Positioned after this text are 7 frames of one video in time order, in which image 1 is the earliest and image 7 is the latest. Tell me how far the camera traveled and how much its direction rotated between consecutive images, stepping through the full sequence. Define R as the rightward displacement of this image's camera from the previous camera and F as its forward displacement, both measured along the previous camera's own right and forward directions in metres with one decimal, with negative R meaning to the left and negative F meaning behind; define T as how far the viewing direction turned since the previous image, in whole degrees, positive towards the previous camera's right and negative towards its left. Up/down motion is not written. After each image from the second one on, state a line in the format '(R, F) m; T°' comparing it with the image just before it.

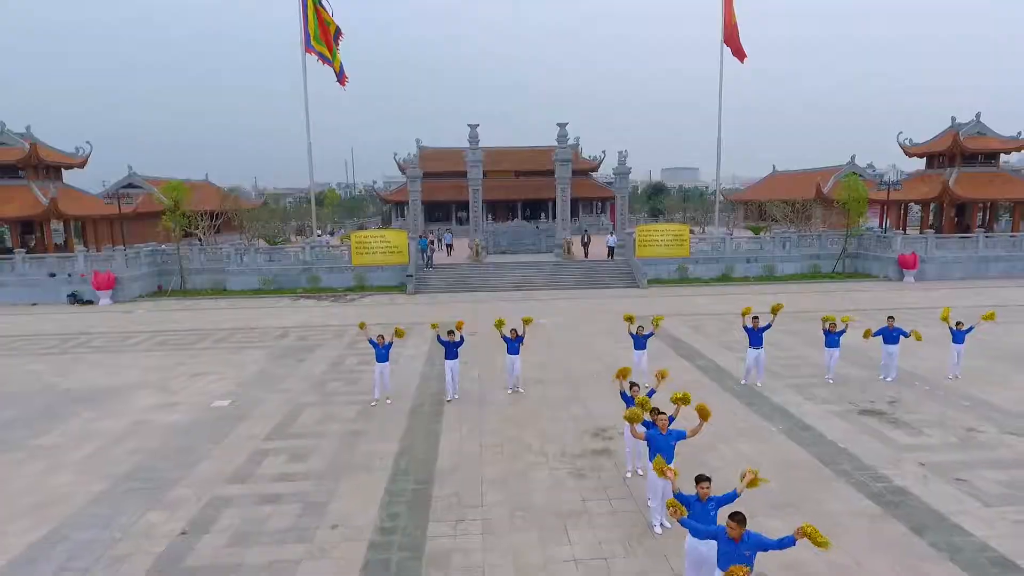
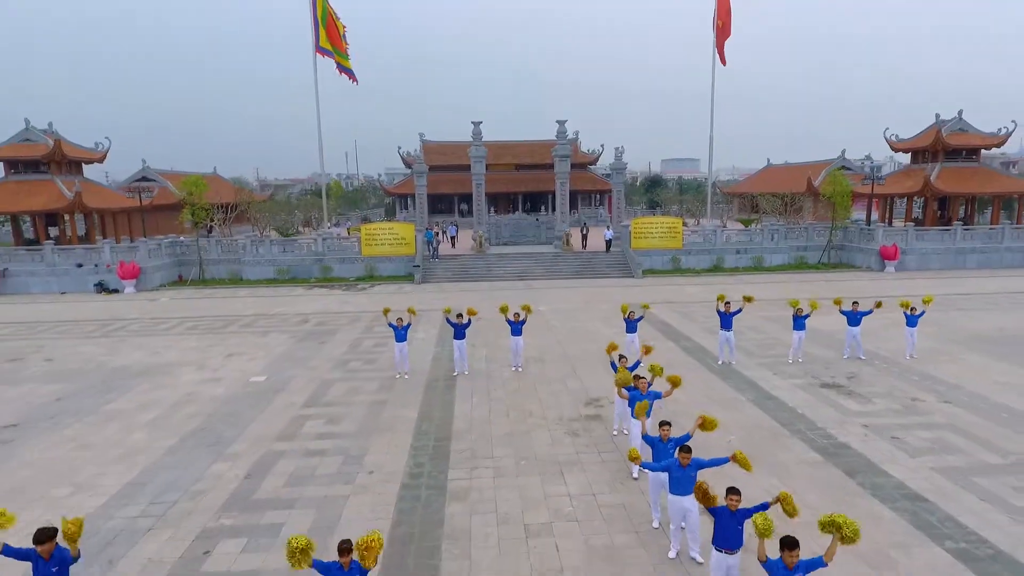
(-0.1, -1.3) m; 0°
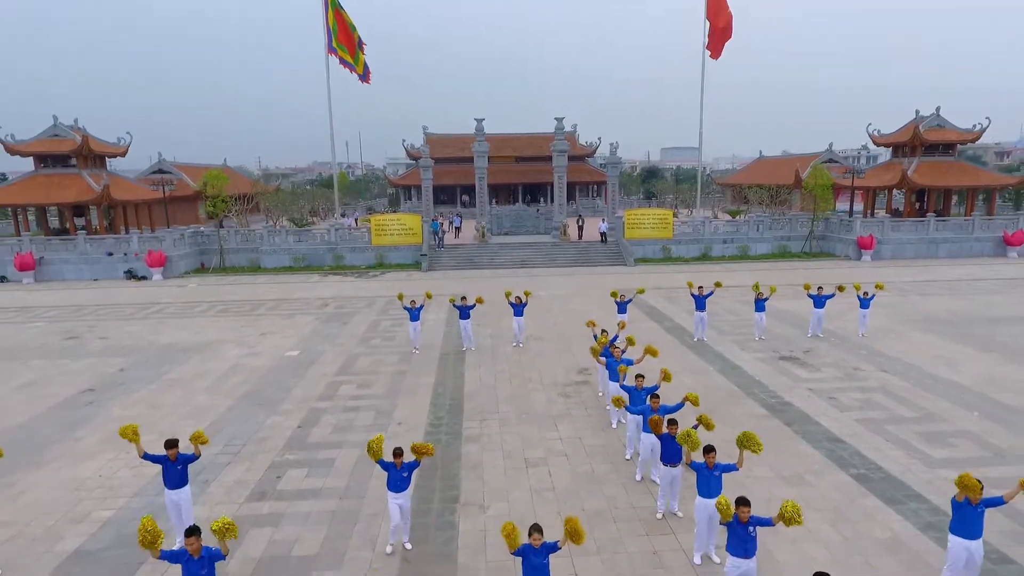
(0.0, -1.7) m; 0°
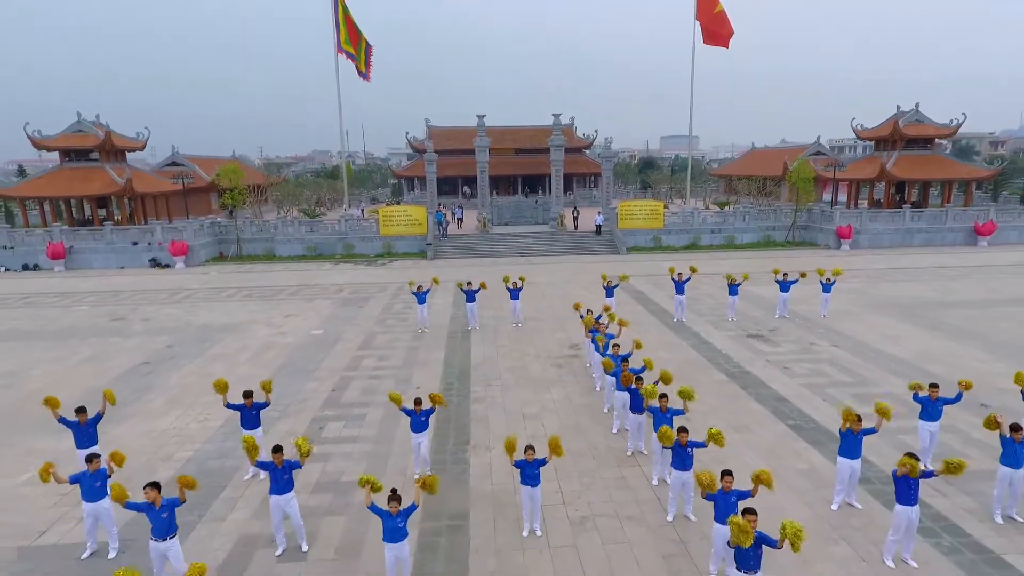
(0.0, -1.7) m; 0°
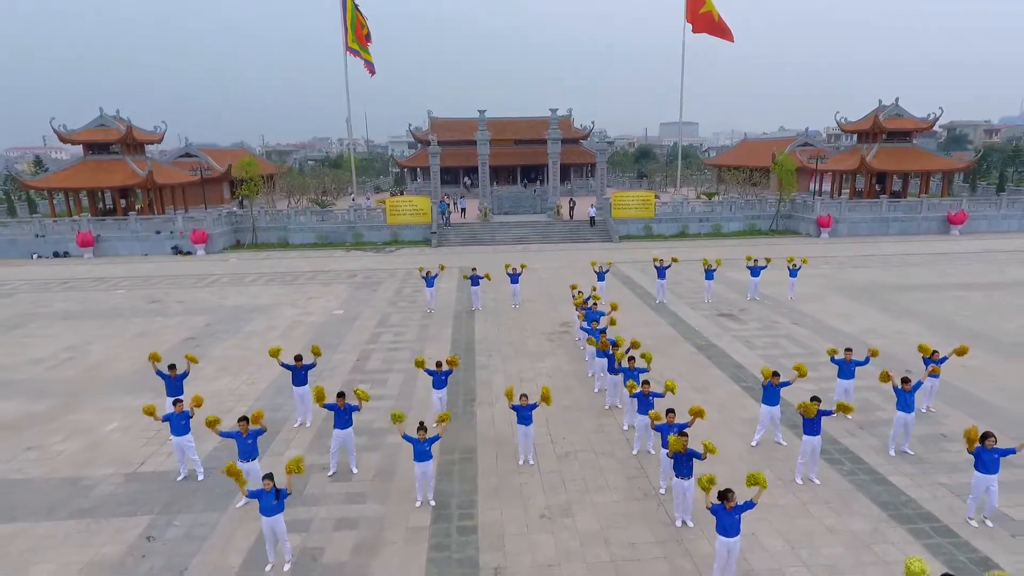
(0.0, -1.8) m; 0°
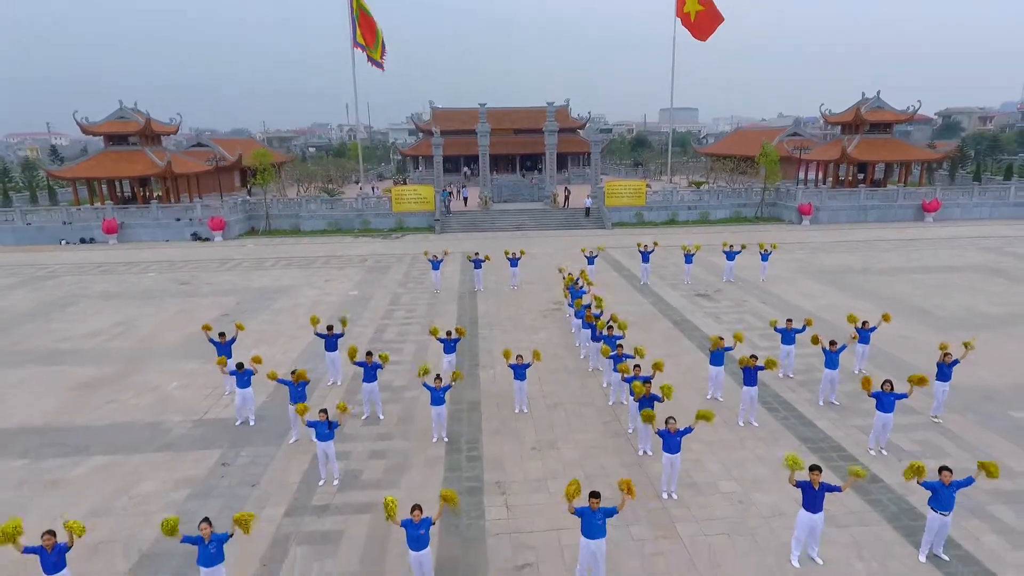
(0.0, -1.9) m; 0°
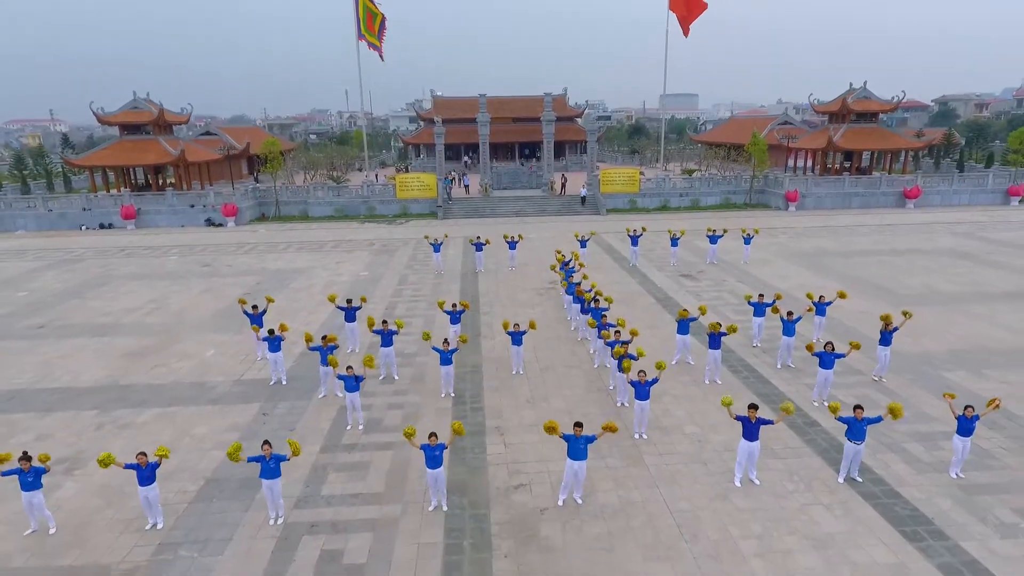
(0.0, -1.5) m; 0°
